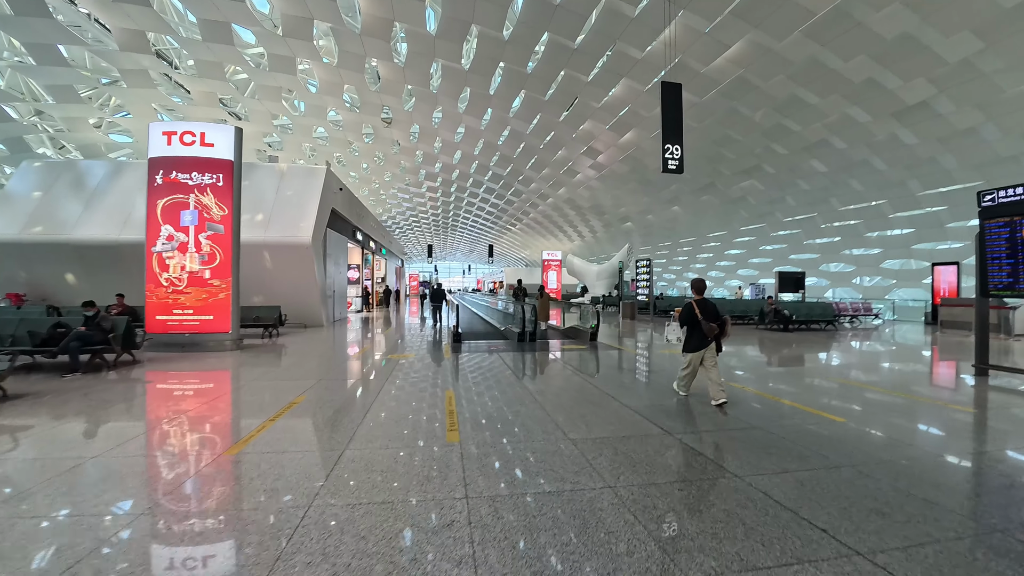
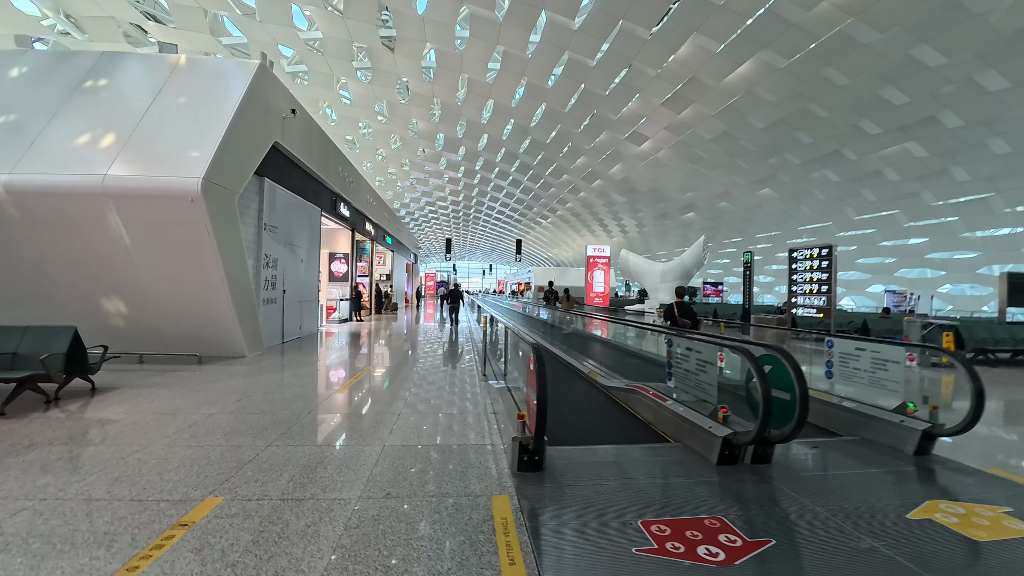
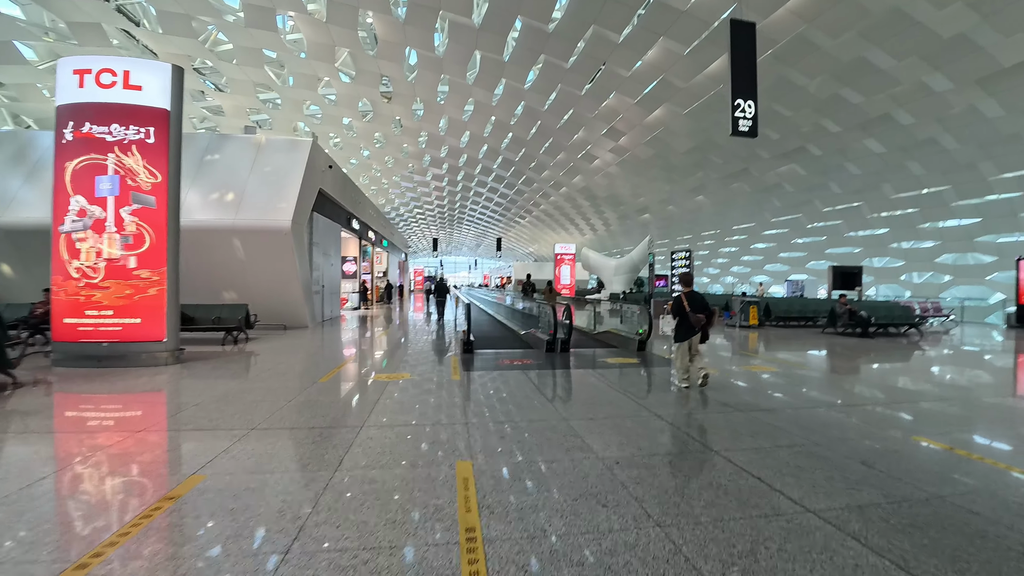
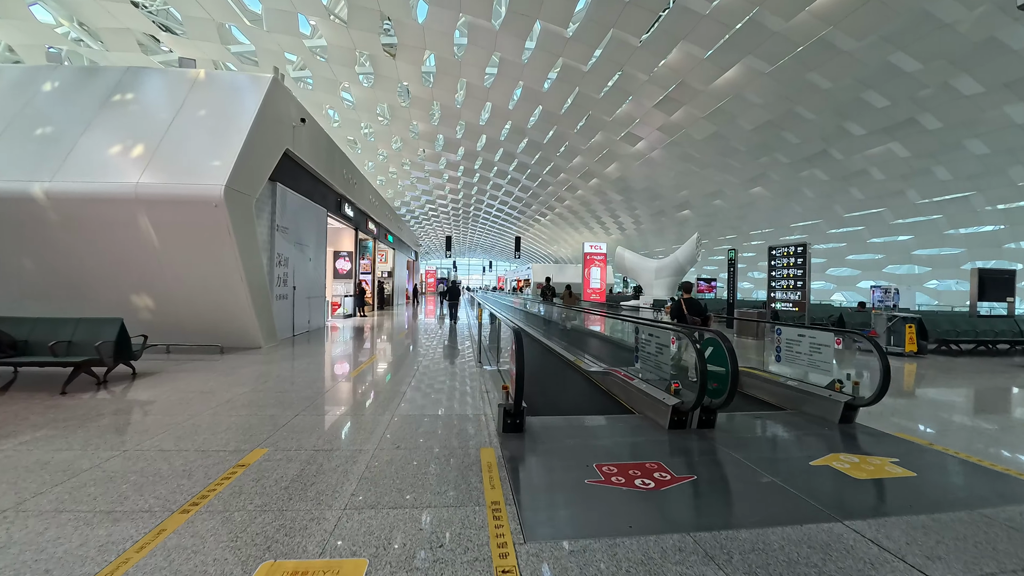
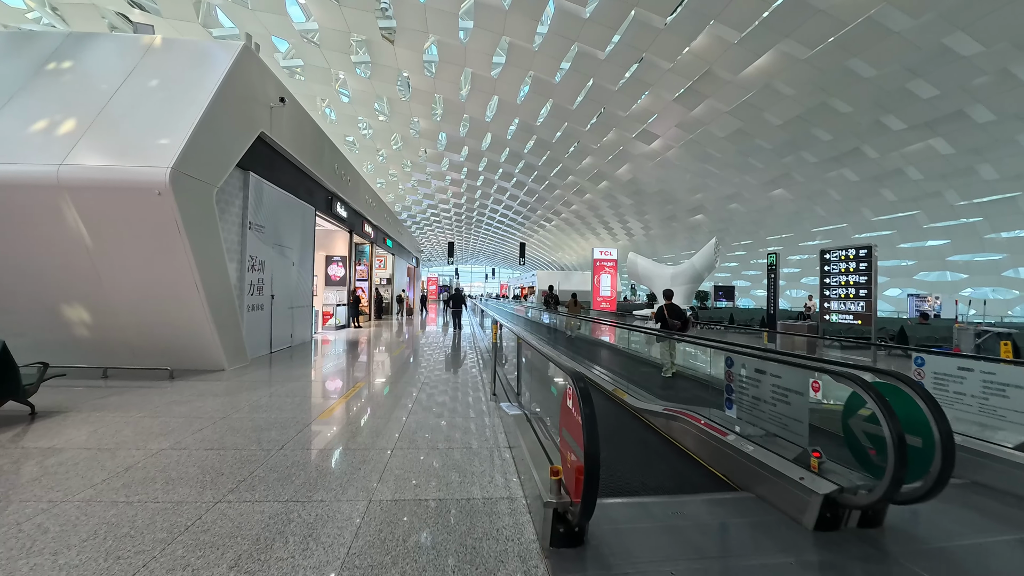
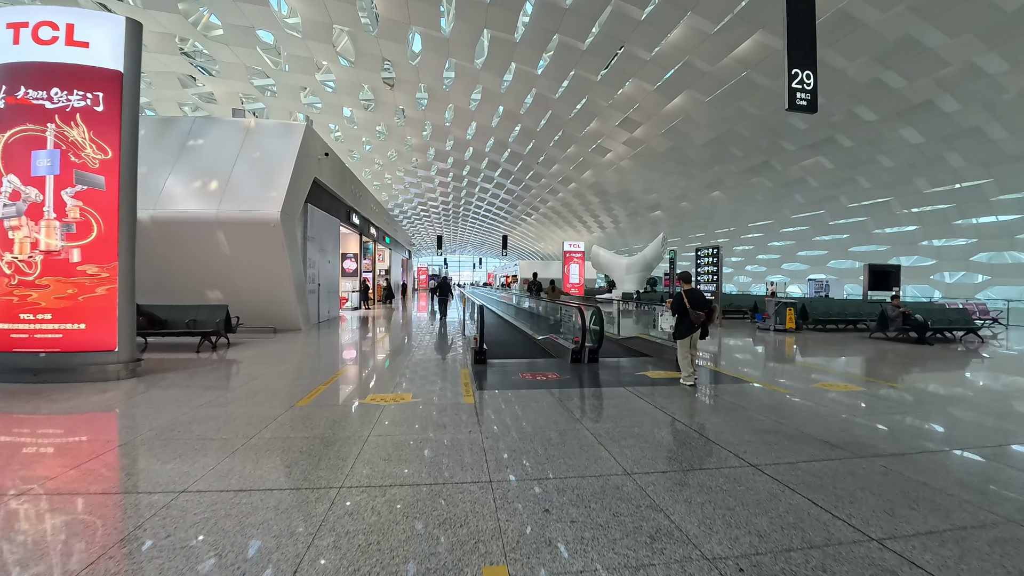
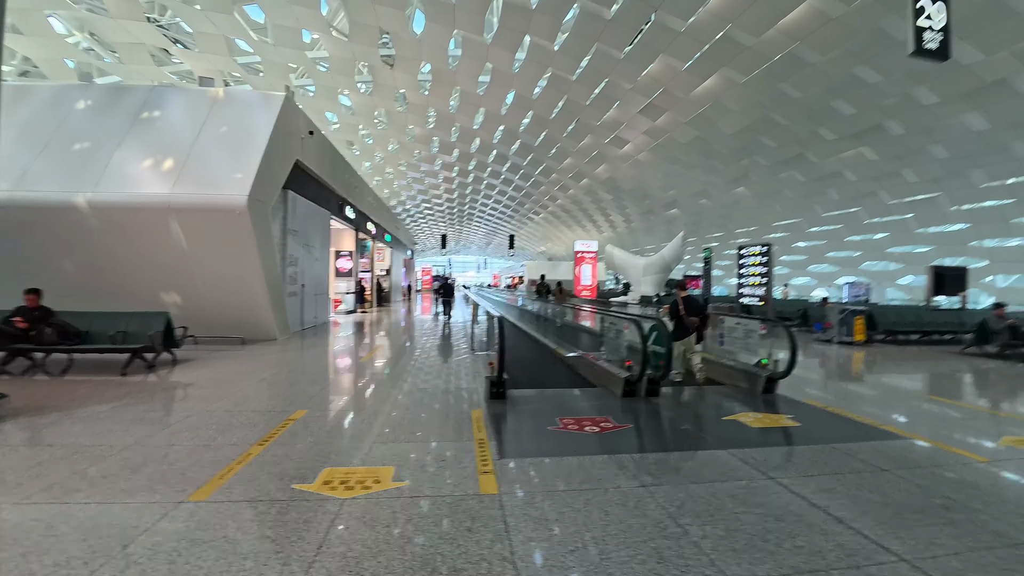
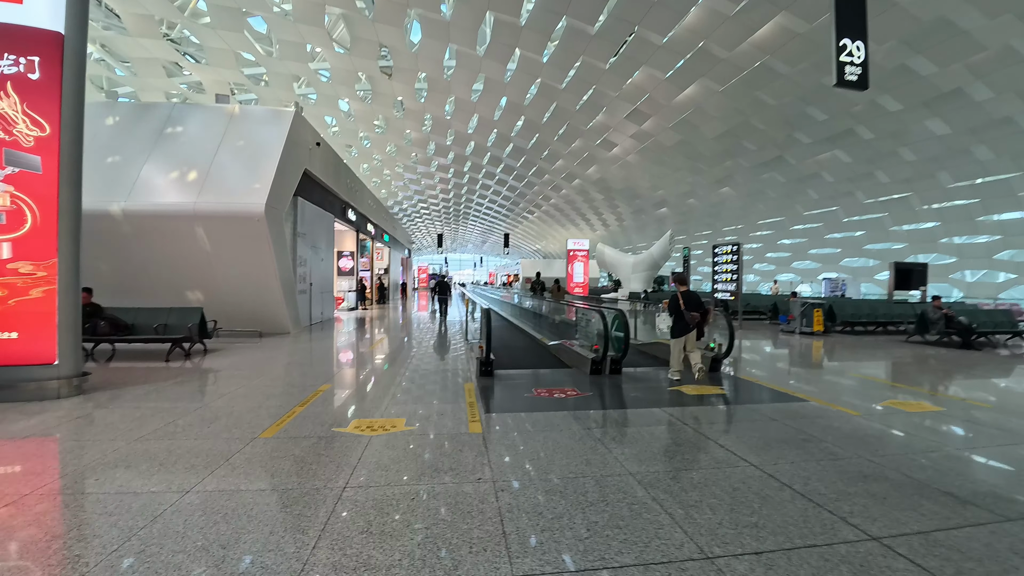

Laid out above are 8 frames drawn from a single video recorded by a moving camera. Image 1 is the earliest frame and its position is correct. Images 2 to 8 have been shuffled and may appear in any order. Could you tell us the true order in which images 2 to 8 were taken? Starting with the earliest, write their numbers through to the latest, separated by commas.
3, 6, 8, 7, 4, 2, 5
